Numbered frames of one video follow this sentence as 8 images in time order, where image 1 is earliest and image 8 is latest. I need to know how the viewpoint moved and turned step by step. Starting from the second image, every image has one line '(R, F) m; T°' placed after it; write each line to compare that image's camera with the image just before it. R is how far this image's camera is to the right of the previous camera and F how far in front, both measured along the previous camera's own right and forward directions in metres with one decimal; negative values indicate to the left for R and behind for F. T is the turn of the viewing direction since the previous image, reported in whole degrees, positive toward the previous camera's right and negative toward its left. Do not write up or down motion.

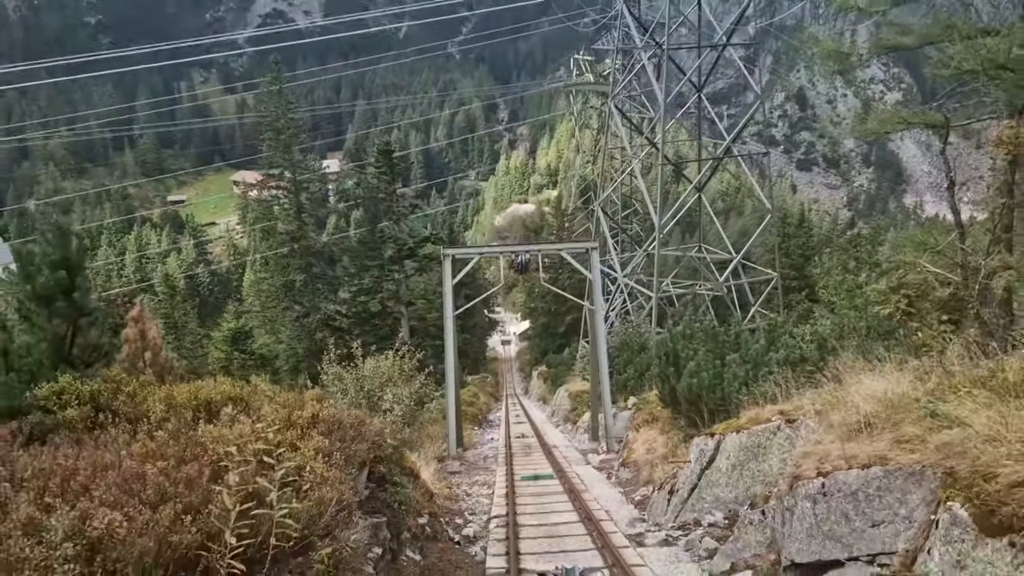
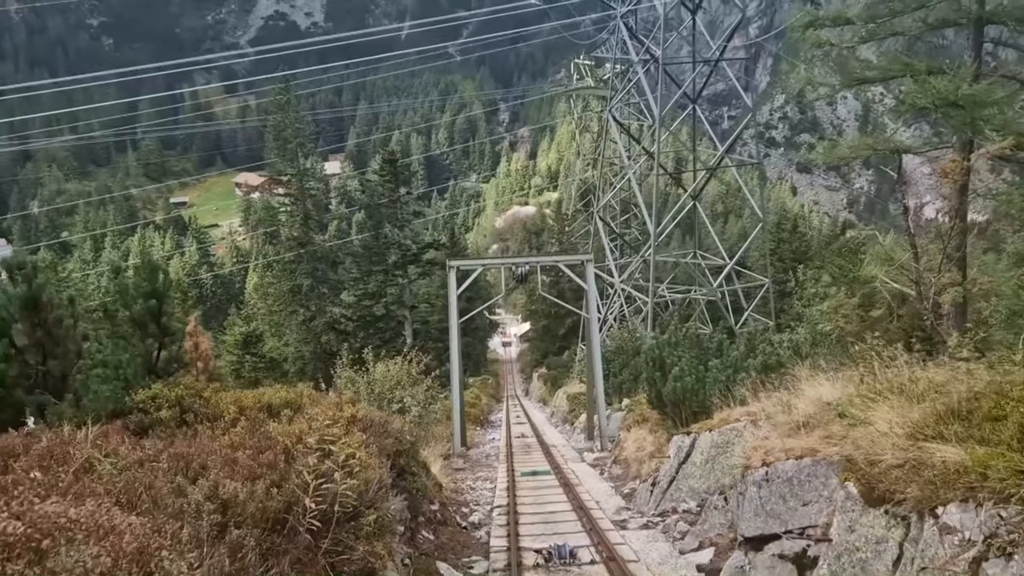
(0.0, -0.8) m; 0°
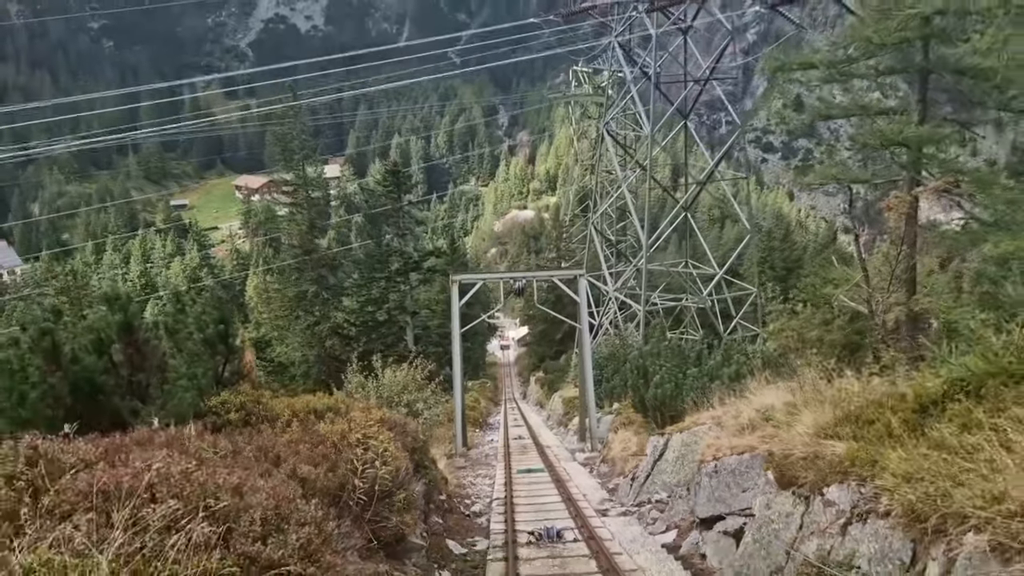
(0.0, -1.0) m; 0°
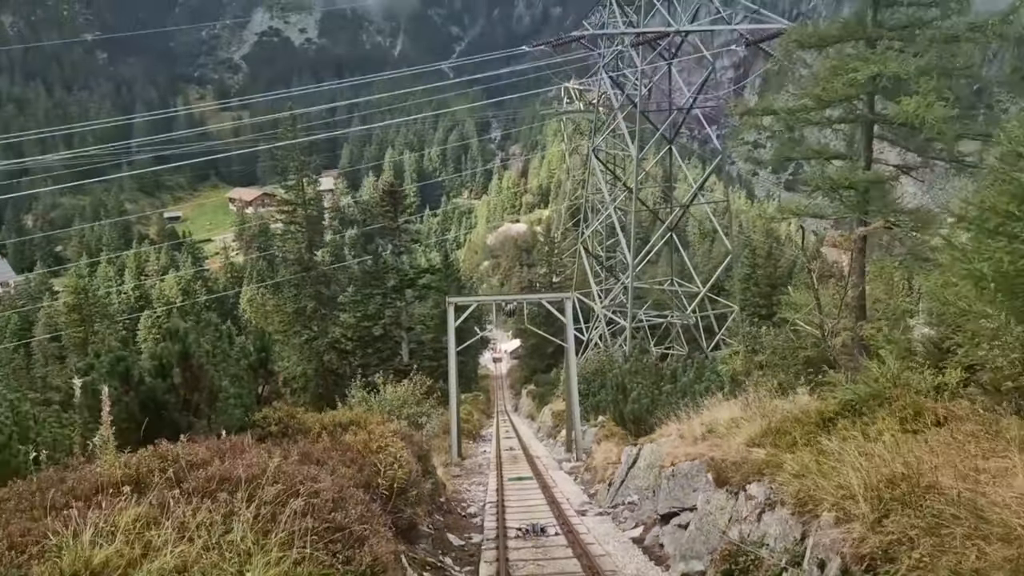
(0.0, -1.0) m; +1°
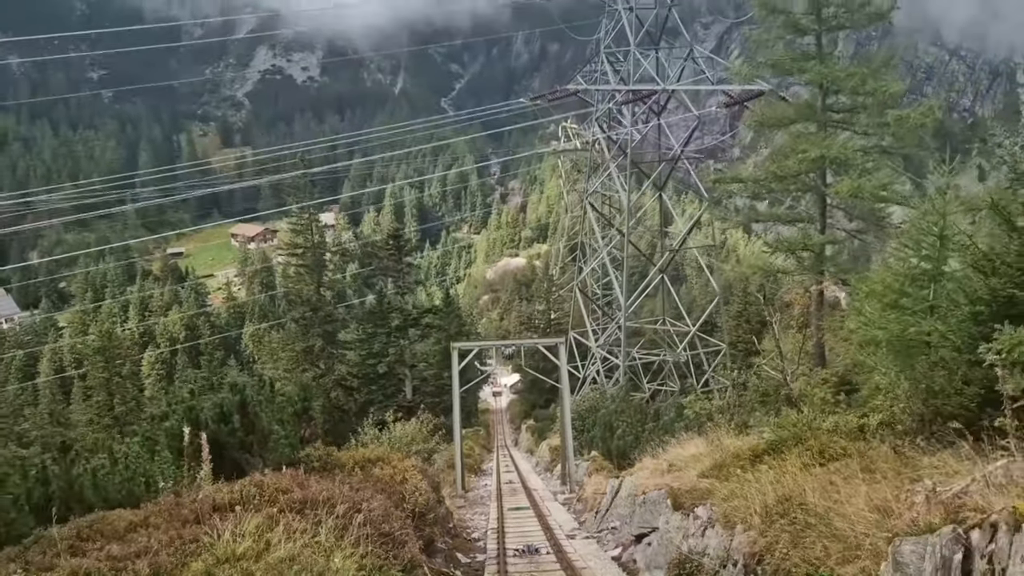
(0.0, -1.3) m; 0°
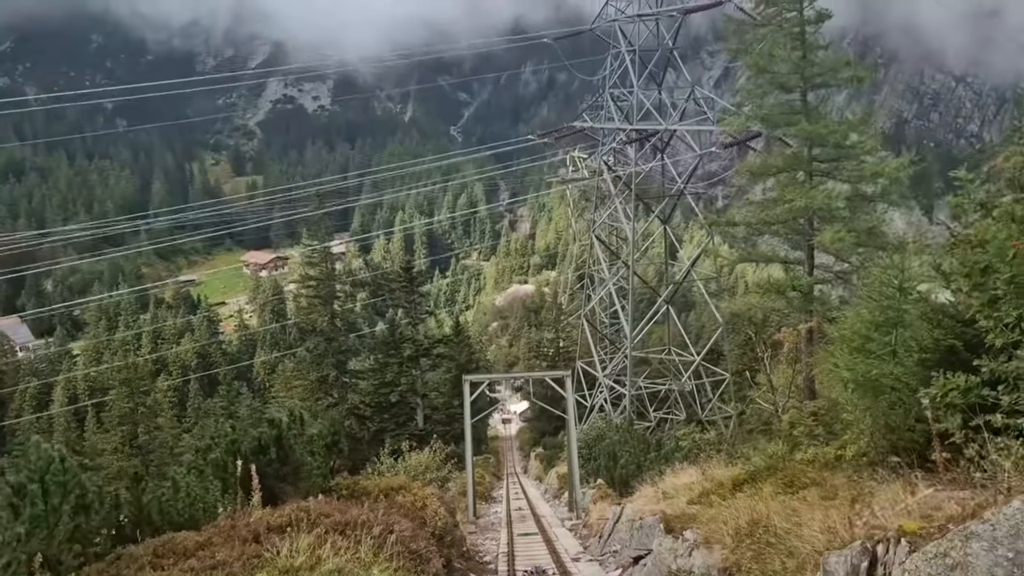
(0.0, -0.8) m; -1°
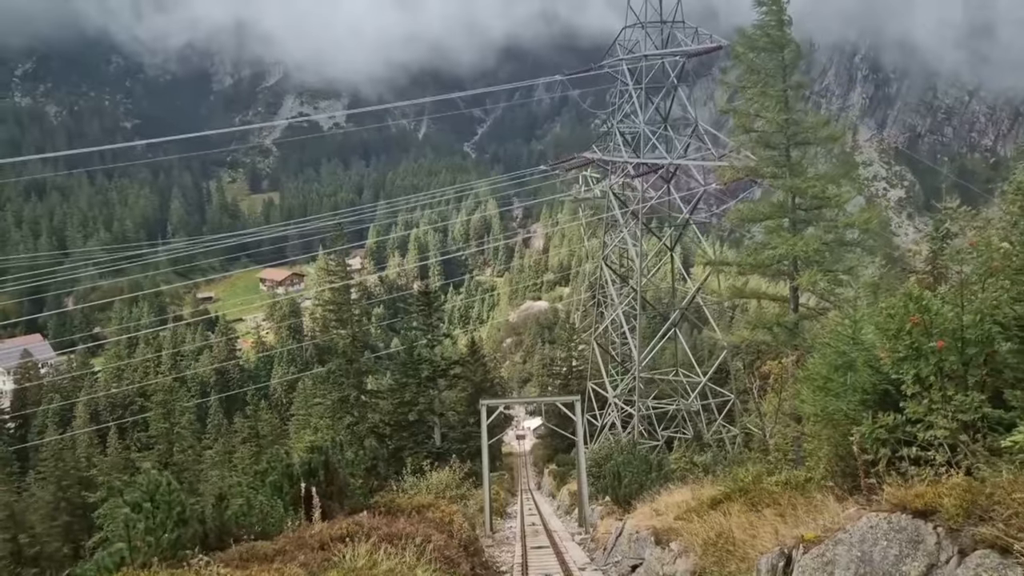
(0.0, -1.3) m; -1°
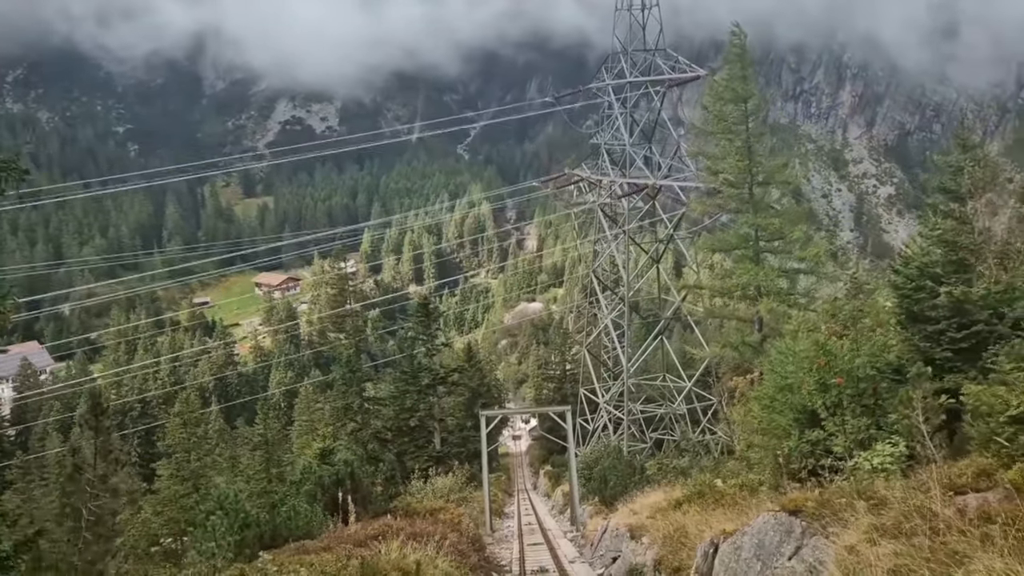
(0.0, -1.6) m; 0°
